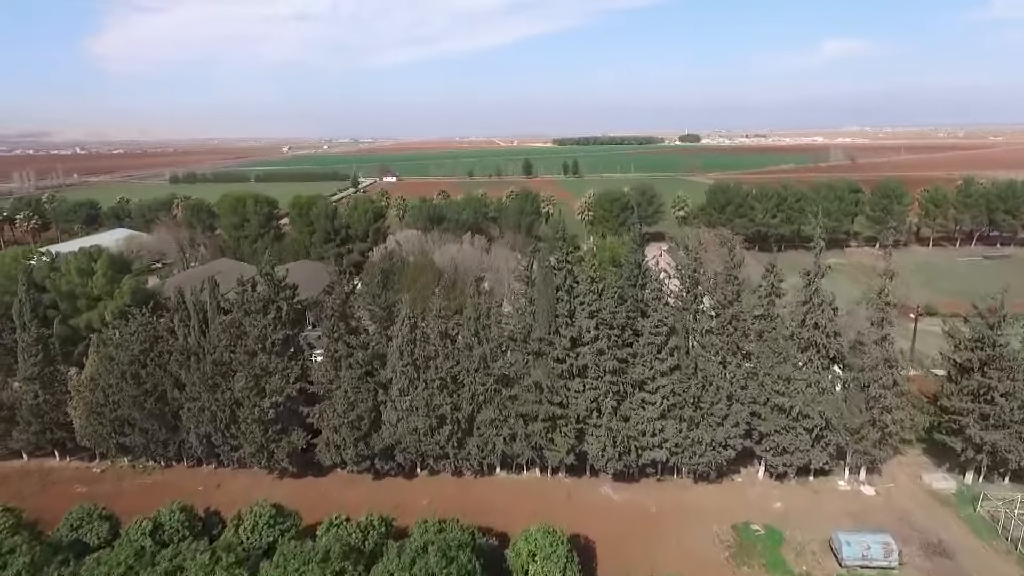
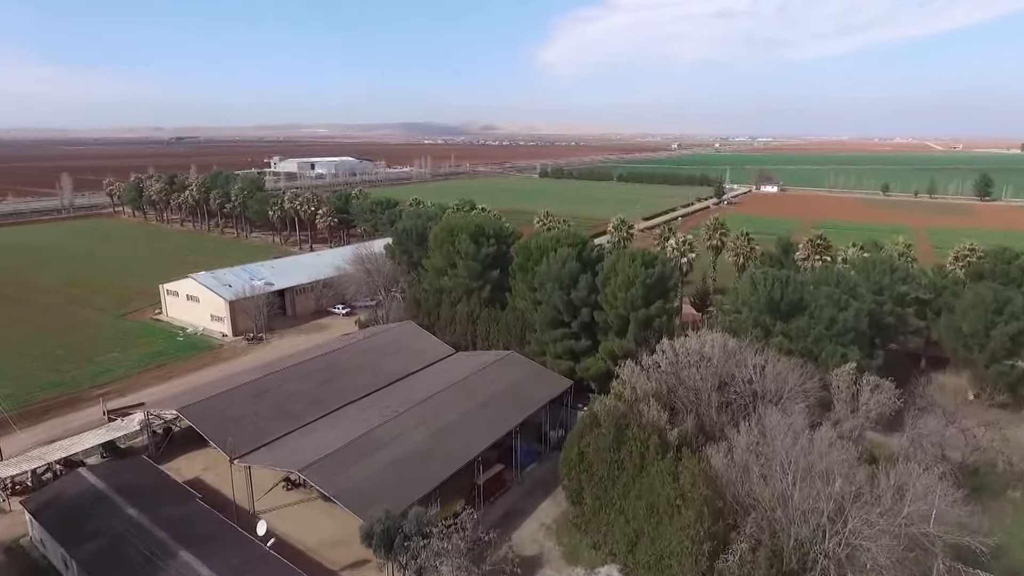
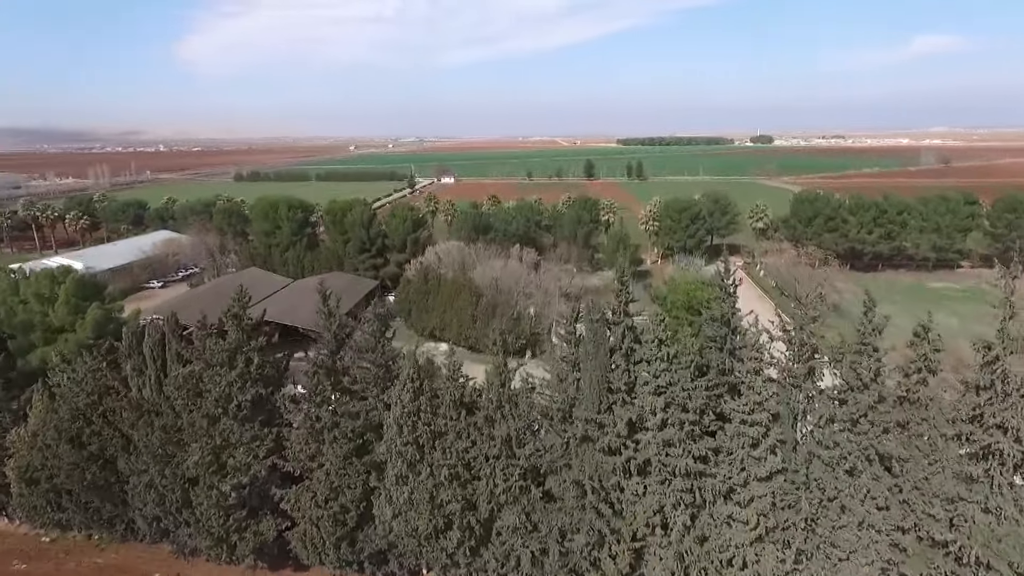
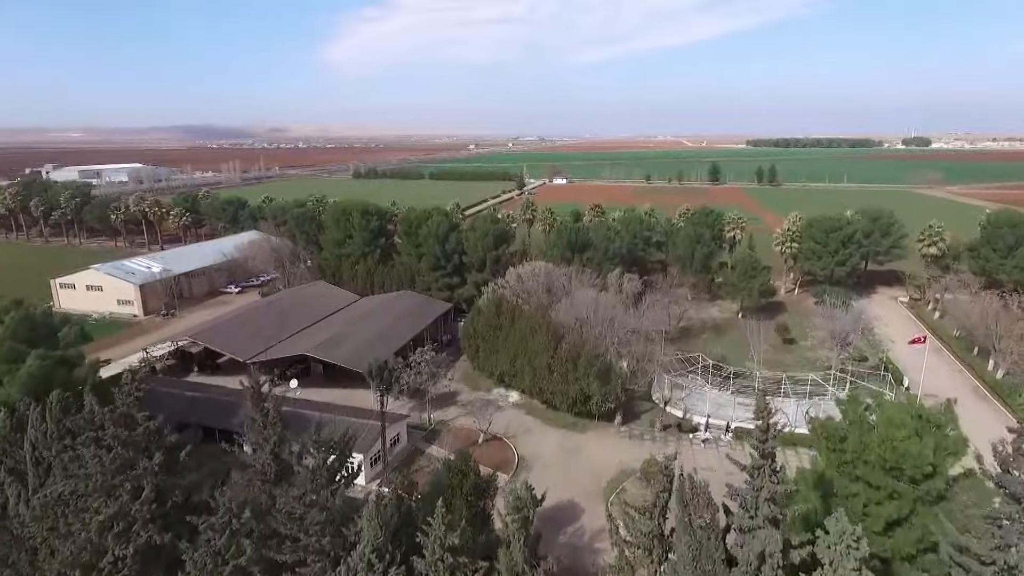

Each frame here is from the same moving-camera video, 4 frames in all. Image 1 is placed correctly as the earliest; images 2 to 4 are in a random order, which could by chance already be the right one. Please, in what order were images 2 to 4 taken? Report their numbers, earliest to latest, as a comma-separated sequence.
3, 4, 2
